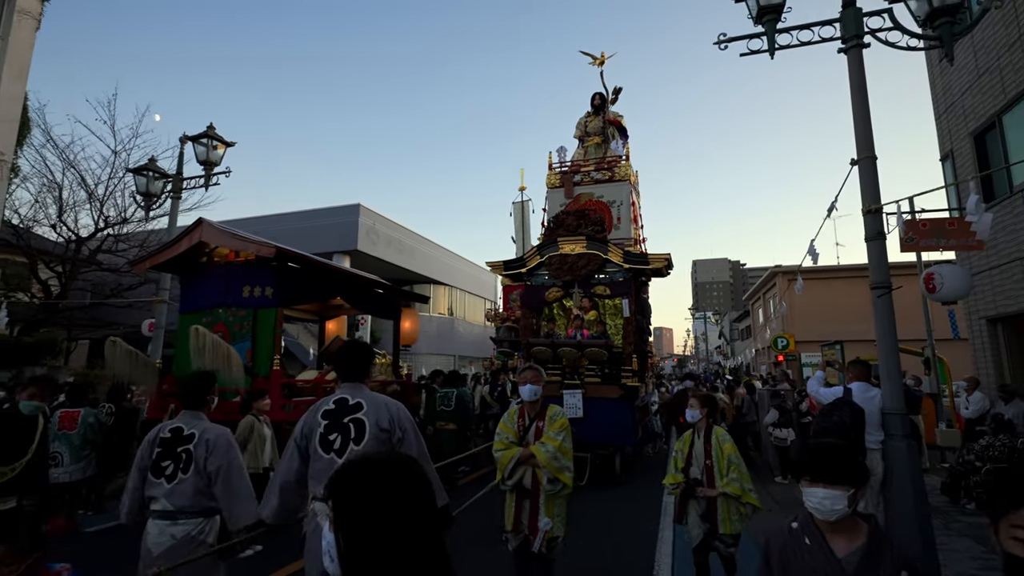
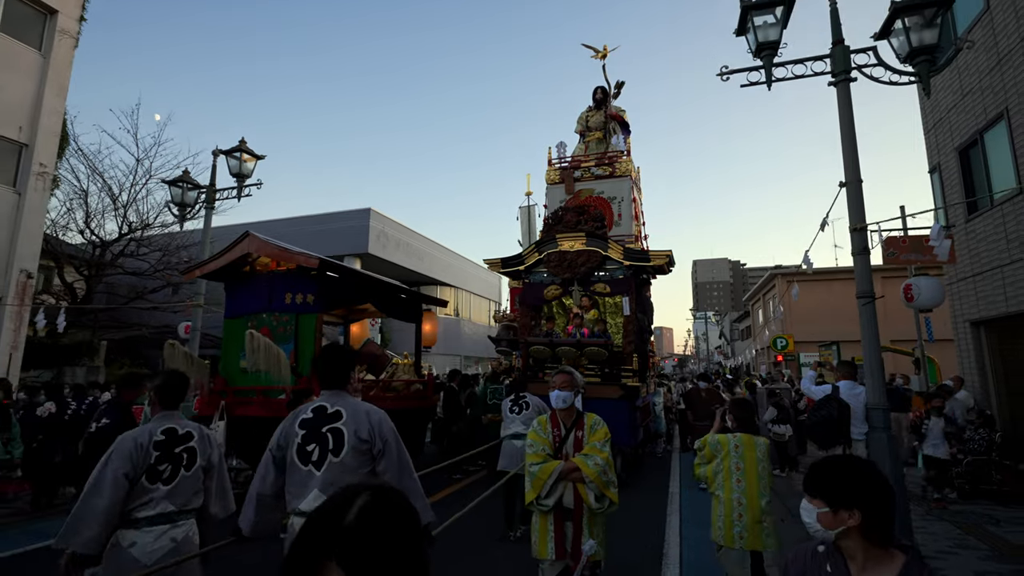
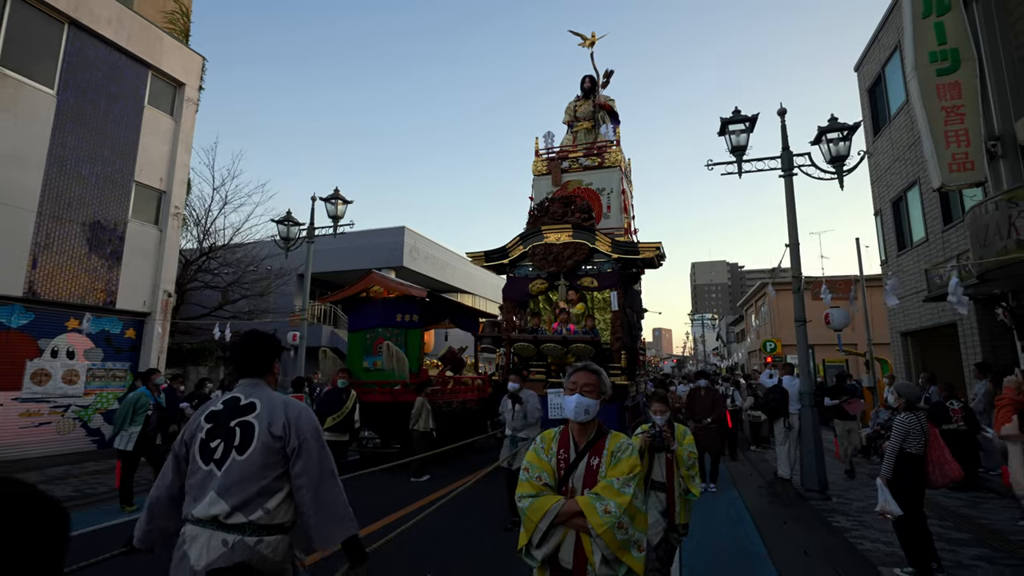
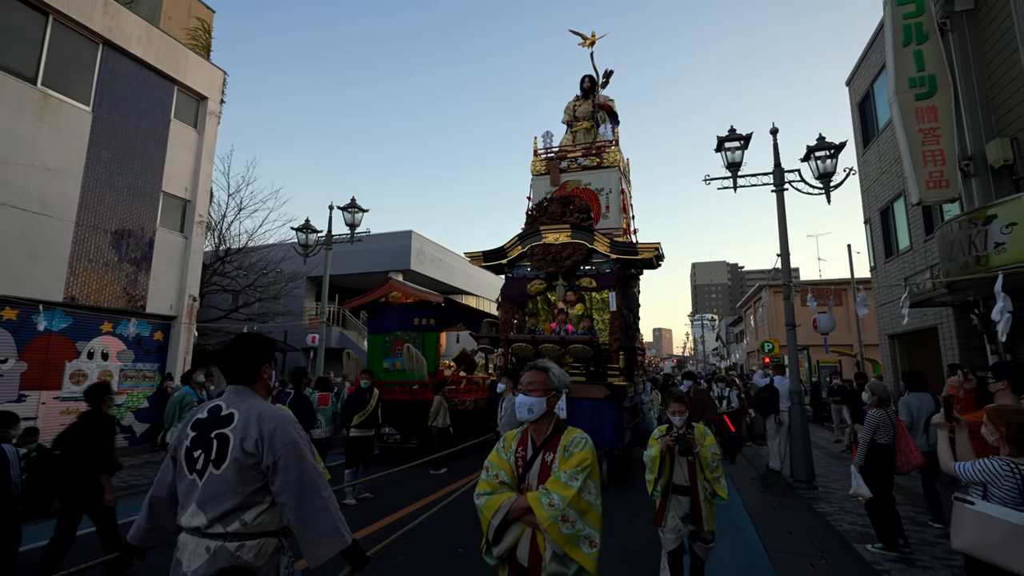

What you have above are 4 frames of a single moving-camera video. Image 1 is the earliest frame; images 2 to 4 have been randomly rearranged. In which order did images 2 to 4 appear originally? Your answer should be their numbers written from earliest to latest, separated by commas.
2, 3, 4
